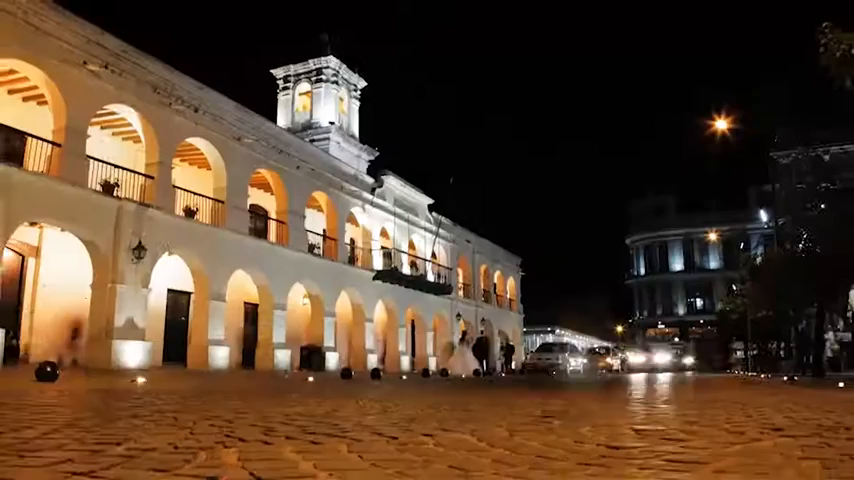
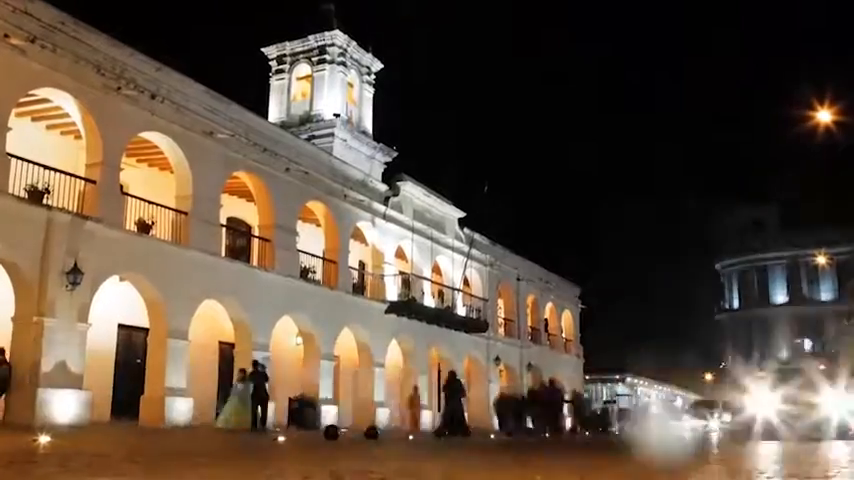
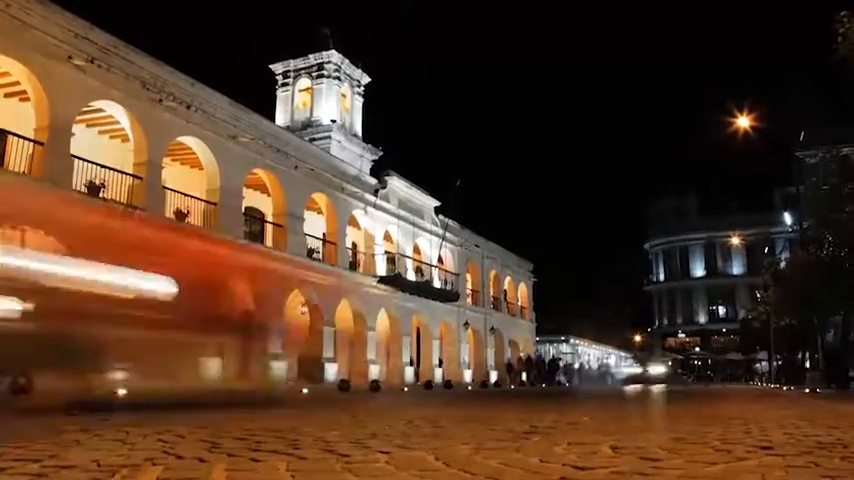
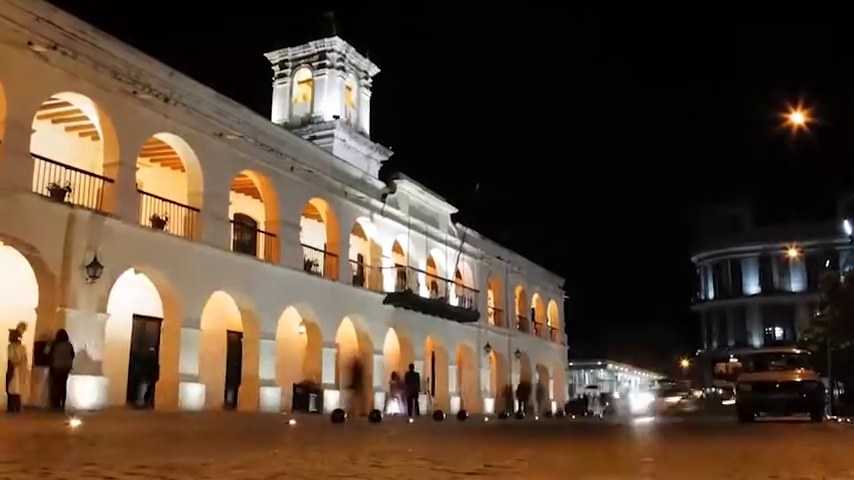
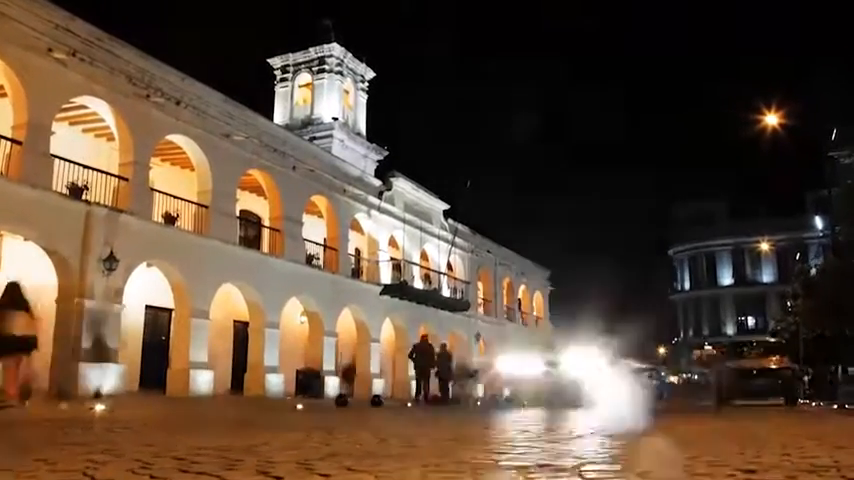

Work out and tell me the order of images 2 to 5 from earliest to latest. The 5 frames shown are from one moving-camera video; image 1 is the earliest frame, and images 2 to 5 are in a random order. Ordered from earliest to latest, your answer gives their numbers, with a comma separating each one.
3, 5, 4, 2
